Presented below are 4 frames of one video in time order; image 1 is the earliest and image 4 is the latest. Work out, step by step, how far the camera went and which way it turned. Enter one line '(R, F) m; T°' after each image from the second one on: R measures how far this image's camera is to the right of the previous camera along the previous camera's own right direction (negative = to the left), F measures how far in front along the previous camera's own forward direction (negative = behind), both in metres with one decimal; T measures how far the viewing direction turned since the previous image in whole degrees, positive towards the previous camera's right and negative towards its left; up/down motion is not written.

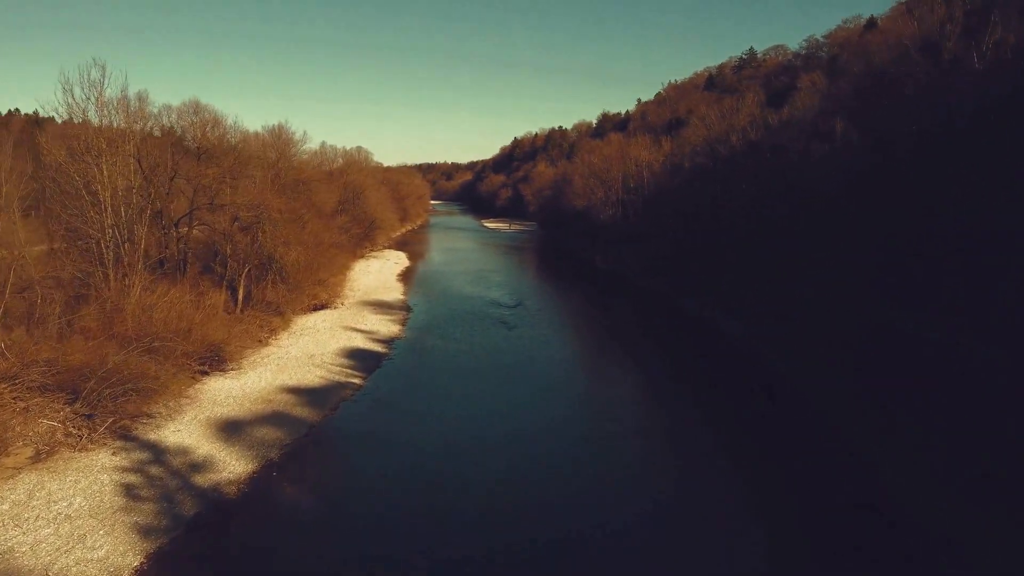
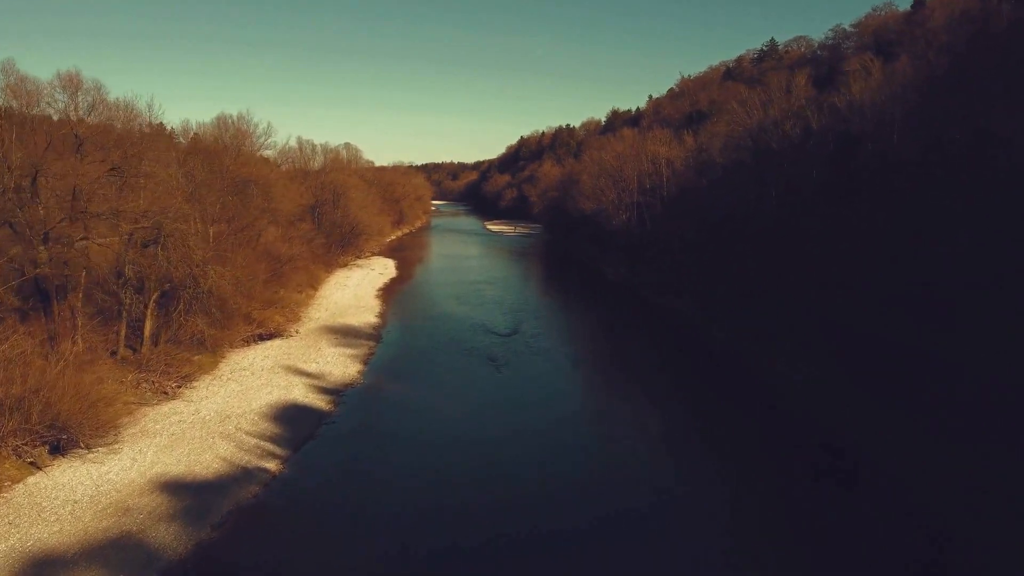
(+0.6, +5.9) m; -1°
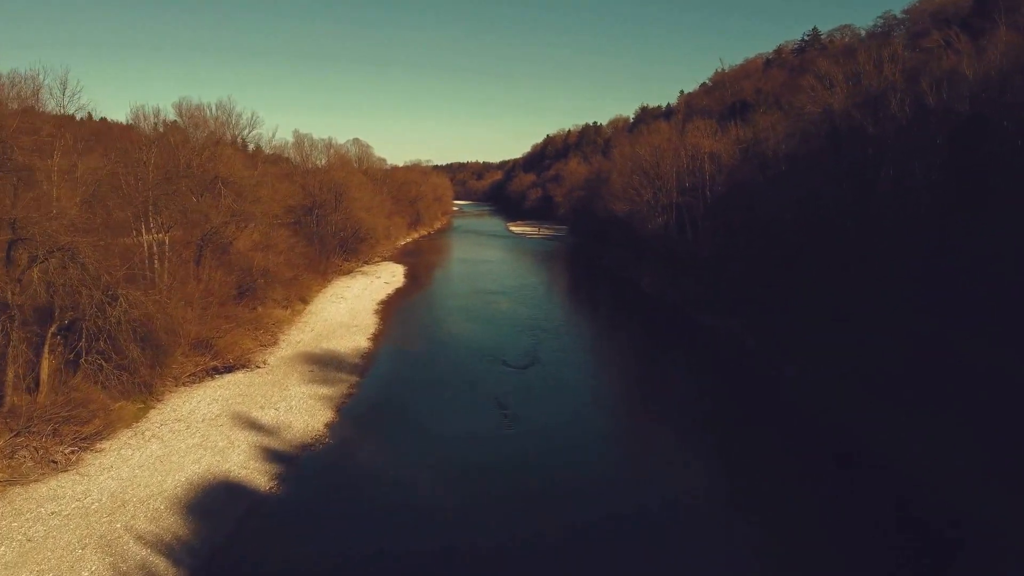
(+0.4, +5.0) m; -3°
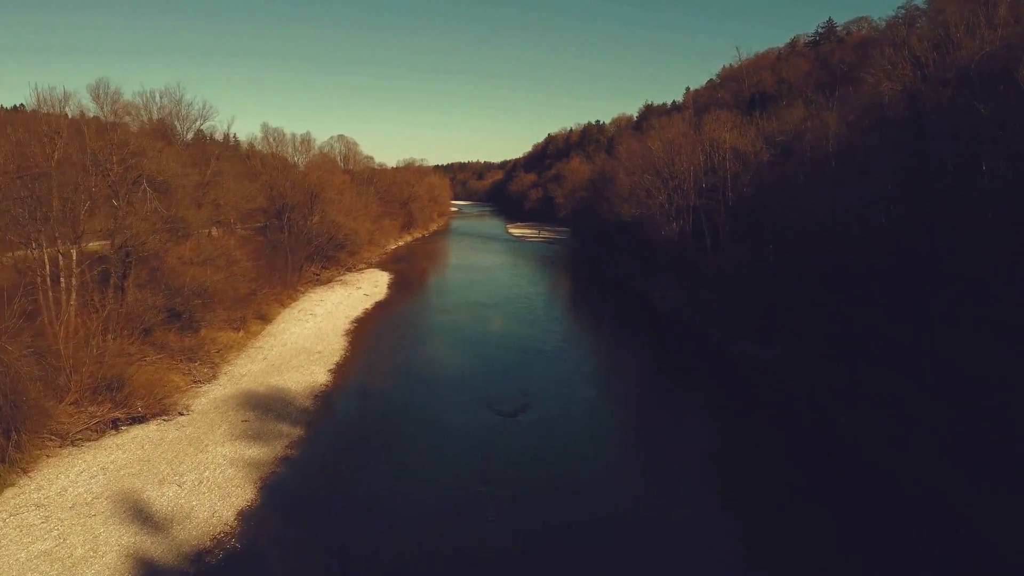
(+0.4, +4.3) m; 0°
